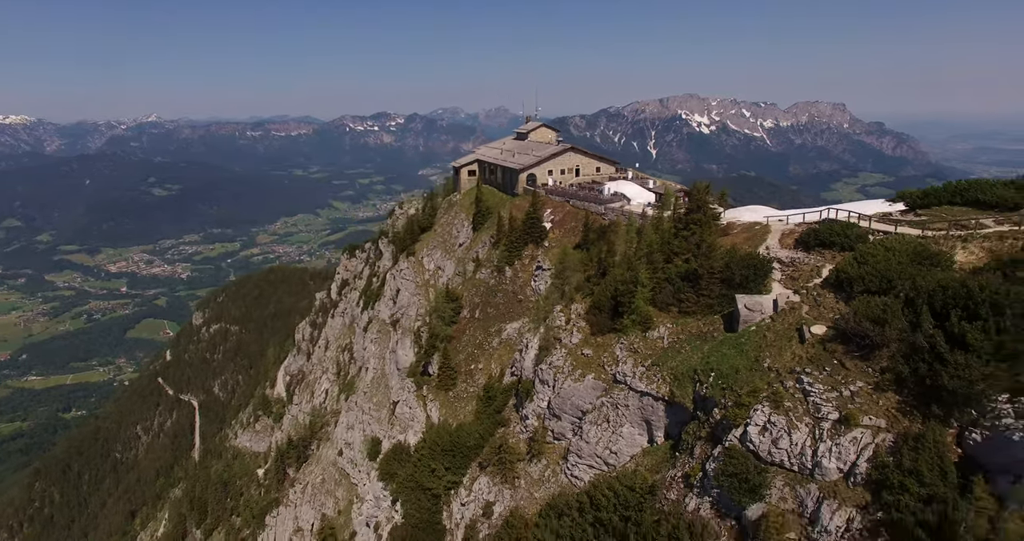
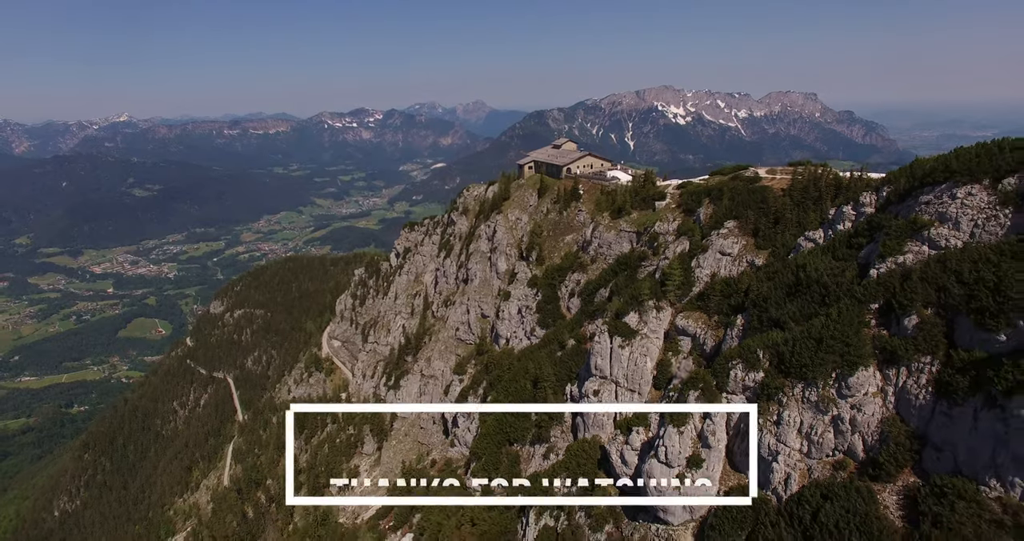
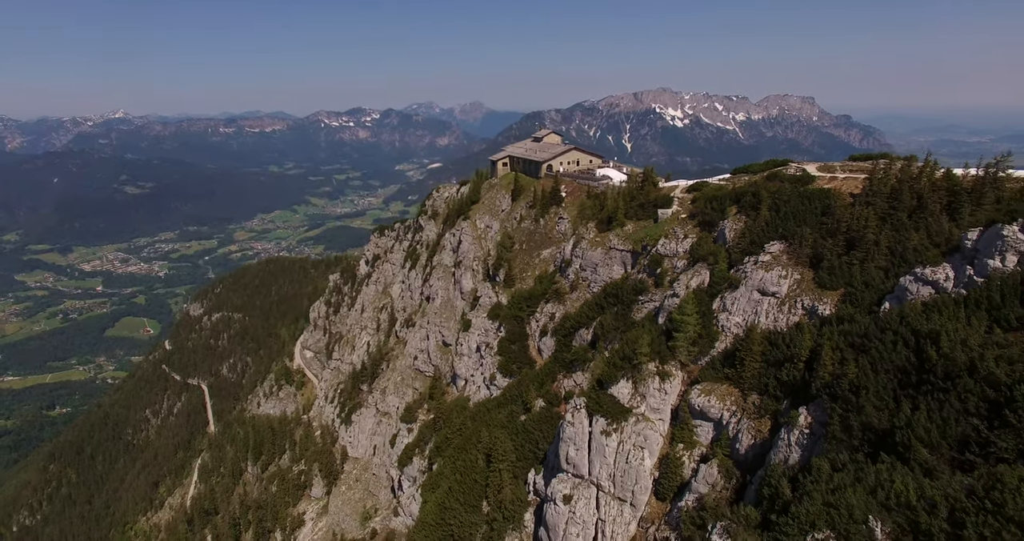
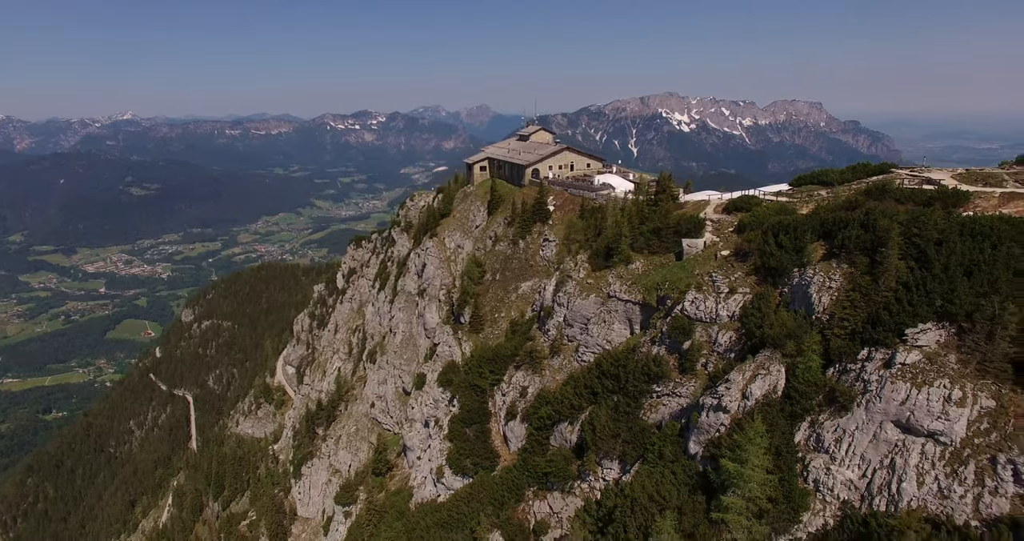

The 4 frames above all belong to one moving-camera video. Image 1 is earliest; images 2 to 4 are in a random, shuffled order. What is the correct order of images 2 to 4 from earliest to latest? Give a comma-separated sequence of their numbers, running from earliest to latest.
4, 3, 2
